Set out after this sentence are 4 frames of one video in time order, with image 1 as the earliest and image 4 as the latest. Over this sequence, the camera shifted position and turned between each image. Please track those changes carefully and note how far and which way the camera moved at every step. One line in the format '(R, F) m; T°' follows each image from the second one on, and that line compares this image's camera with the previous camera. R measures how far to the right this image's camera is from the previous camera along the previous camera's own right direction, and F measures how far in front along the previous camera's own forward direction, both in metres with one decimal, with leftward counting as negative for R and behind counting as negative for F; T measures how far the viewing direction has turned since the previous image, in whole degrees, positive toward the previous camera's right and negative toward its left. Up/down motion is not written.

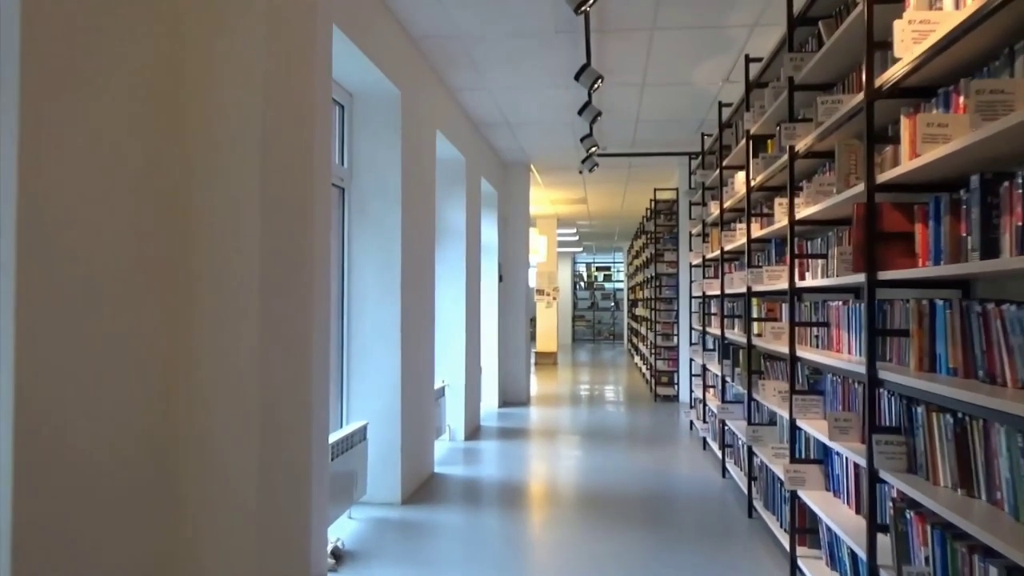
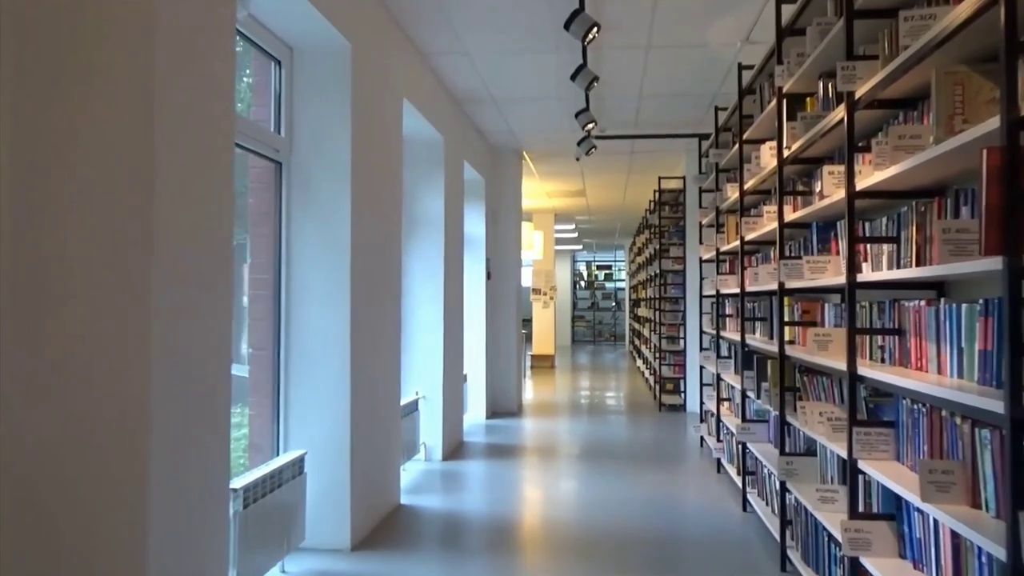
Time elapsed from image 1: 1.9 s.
(+0.1, +0.8) m; 0°
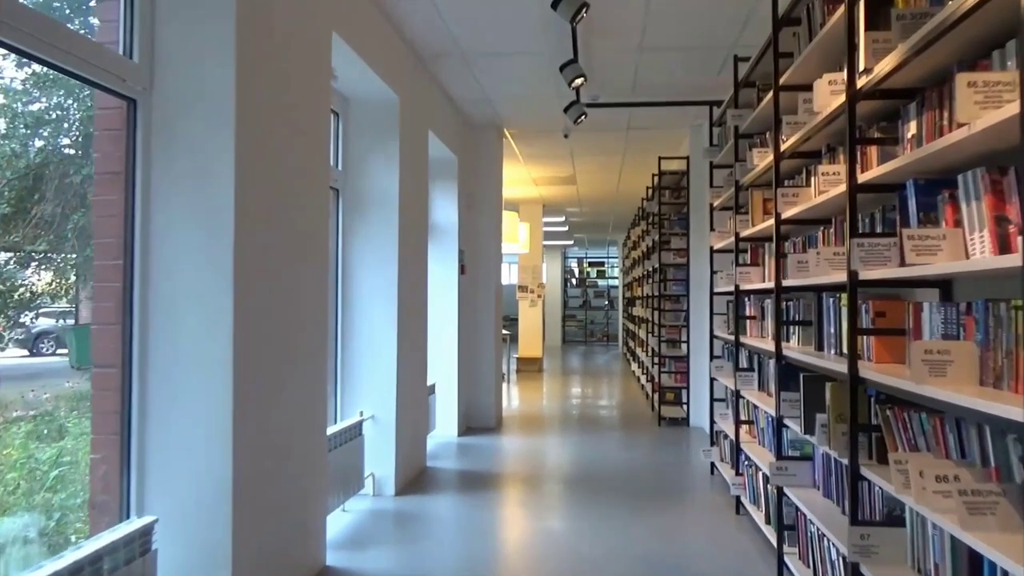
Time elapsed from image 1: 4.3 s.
(+0.1, +1.1) m; +1°
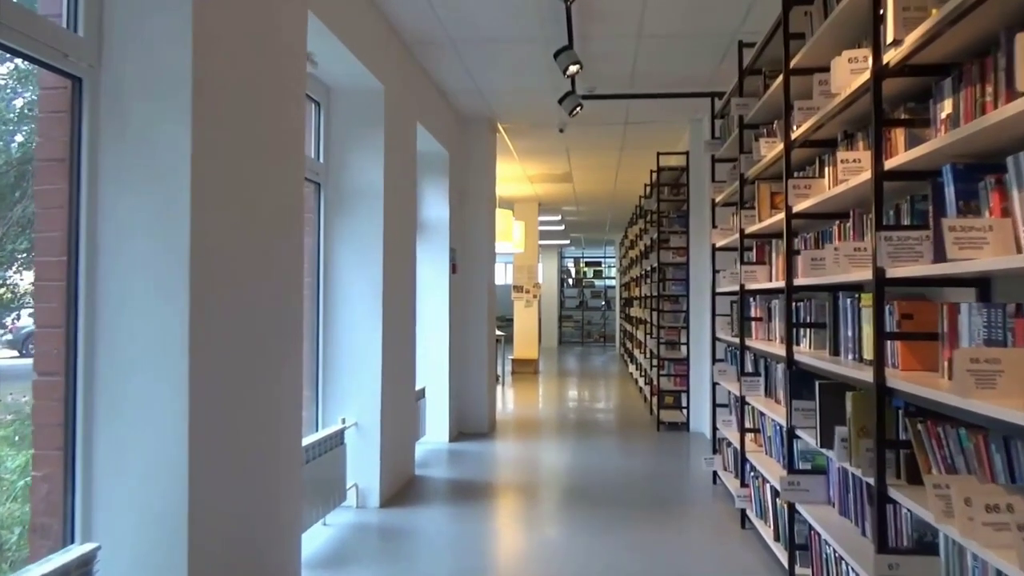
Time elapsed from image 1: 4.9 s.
(0.0, +0.2) m; 0°
